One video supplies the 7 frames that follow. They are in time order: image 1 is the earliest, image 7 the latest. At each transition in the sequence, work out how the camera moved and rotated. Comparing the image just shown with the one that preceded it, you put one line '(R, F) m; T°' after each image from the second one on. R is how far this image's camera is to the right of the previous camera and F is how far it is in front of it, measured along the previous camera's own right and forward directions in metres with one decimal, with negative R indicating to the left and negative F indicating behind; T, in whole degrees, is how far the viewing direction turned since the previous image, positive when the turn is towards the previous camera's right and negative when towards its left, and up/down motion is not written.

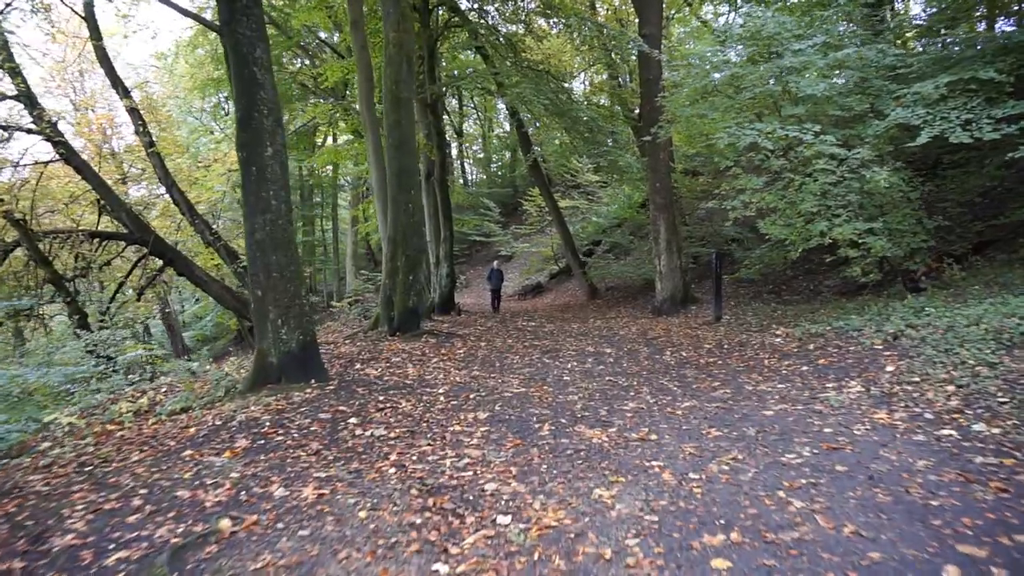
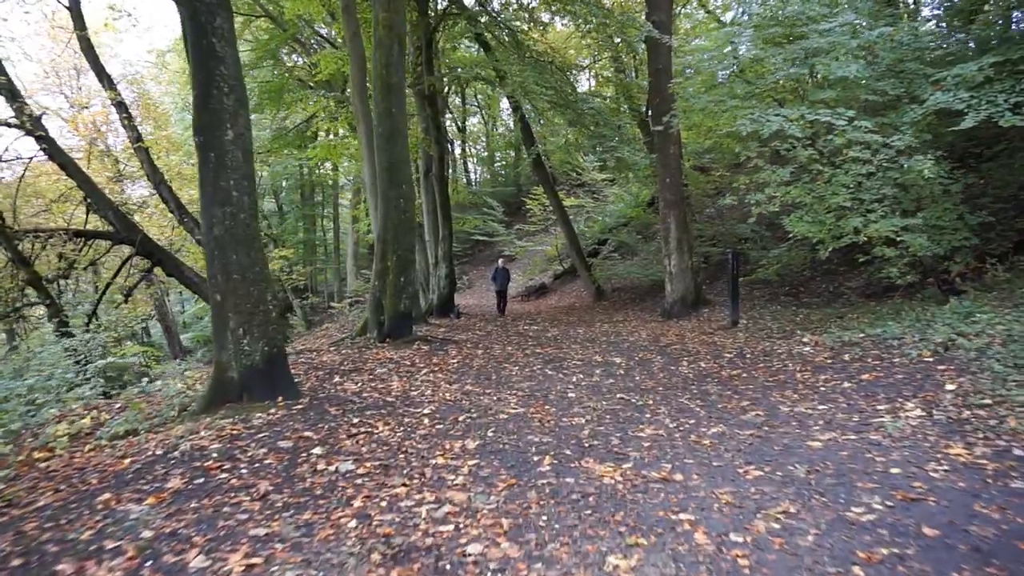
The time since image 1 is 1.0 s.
(+0.1, +0.9) m; 0°
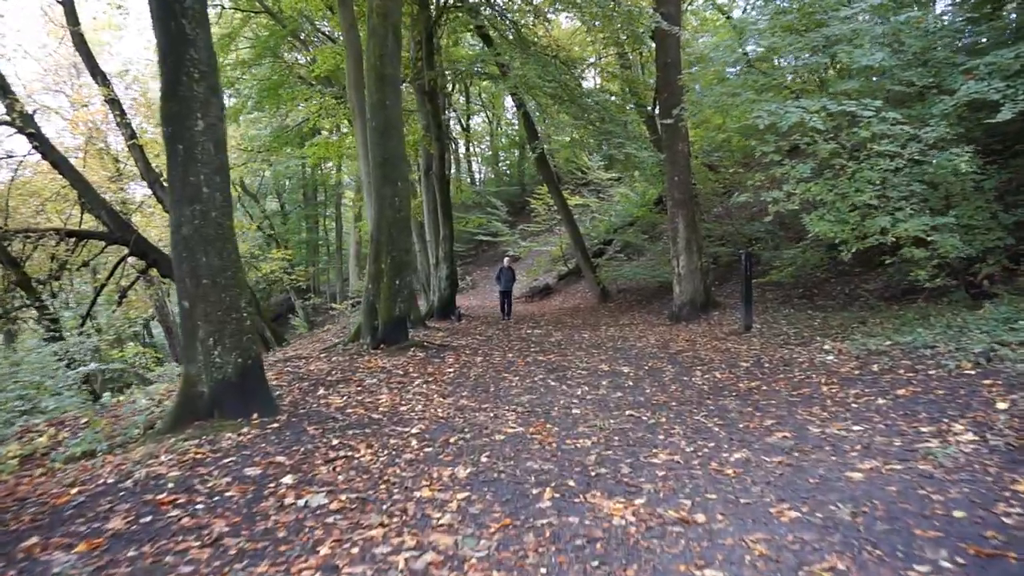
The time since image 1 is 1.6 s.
(+0.1, +0.5) m; 0°
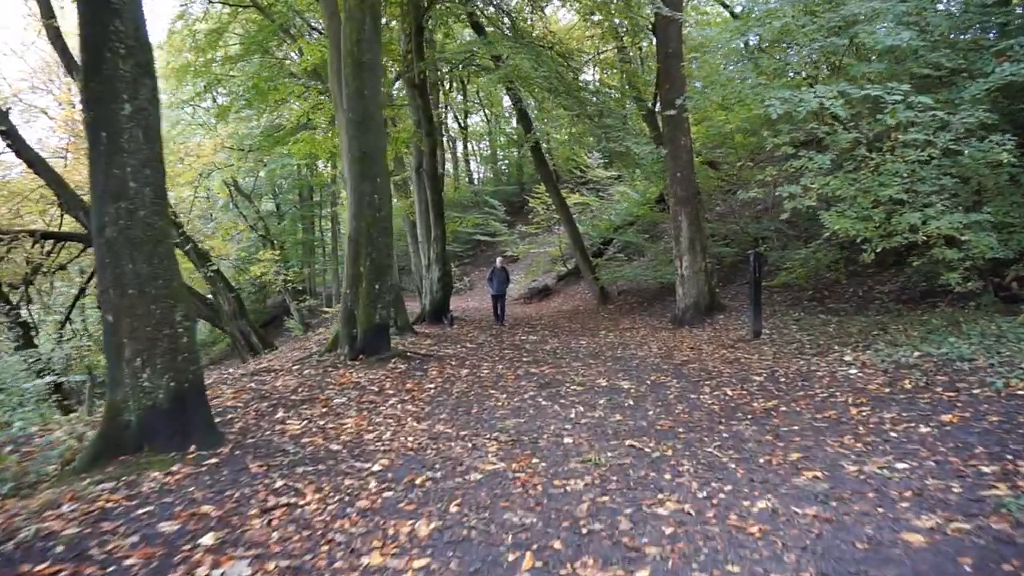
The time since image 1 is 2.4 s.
(+0.1, +0.8) m; 0°
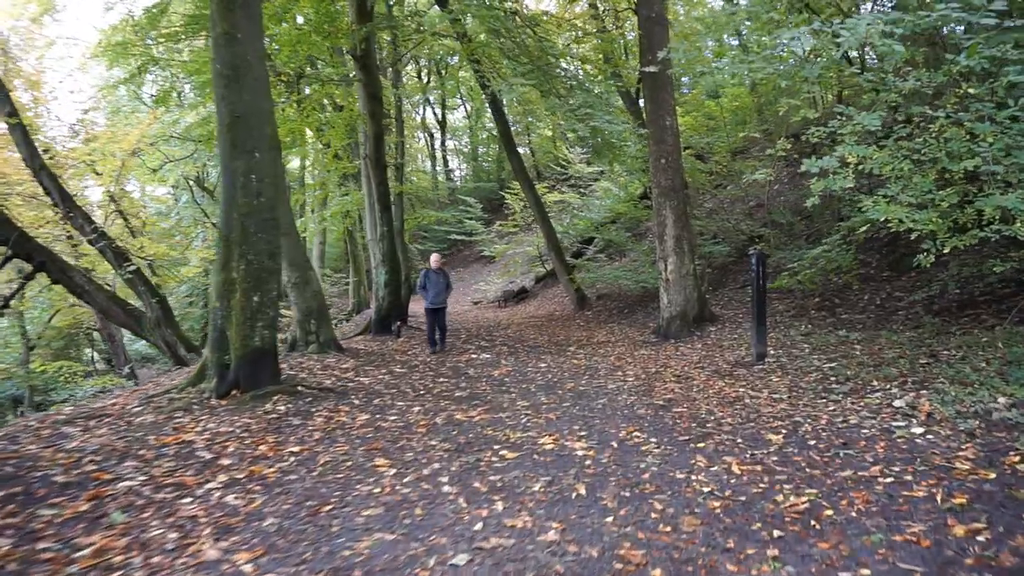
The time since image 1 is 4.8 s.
(+0.6, +2.2) m; +1°
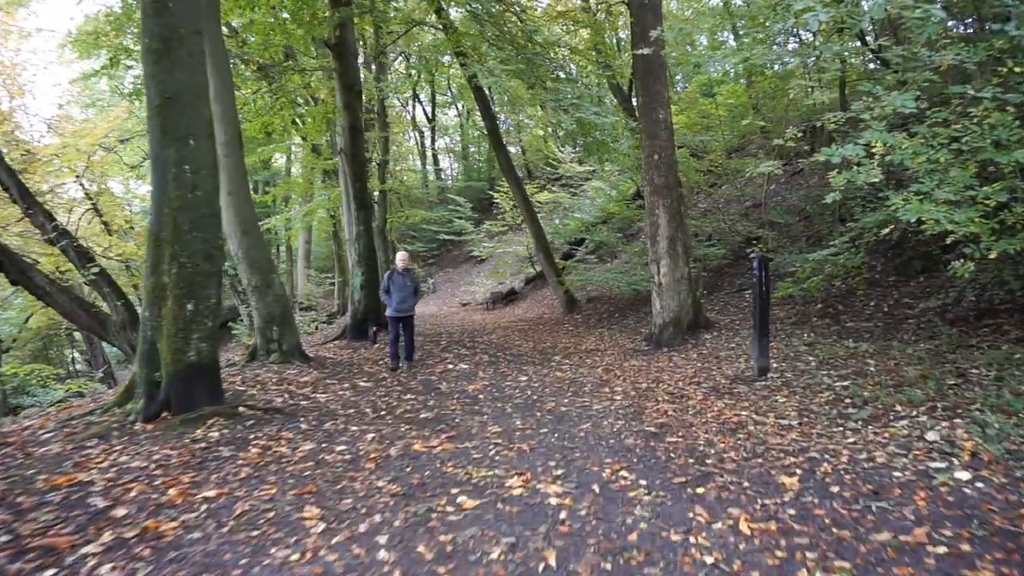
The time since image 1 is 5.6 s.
(+0.2, +0.8) m; +1°
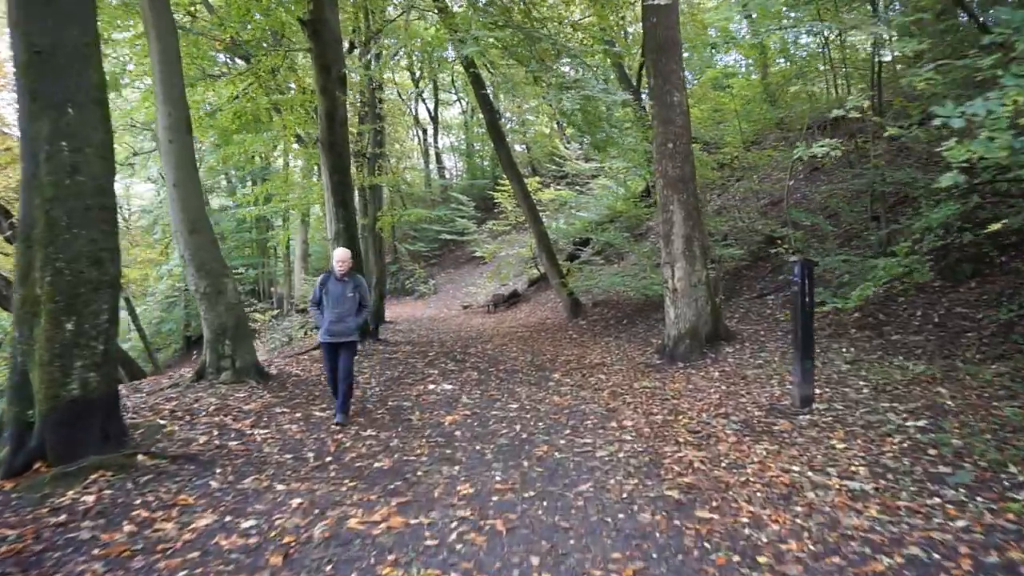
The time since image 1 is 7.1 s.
(+0.2, +1.3) m; -1°
